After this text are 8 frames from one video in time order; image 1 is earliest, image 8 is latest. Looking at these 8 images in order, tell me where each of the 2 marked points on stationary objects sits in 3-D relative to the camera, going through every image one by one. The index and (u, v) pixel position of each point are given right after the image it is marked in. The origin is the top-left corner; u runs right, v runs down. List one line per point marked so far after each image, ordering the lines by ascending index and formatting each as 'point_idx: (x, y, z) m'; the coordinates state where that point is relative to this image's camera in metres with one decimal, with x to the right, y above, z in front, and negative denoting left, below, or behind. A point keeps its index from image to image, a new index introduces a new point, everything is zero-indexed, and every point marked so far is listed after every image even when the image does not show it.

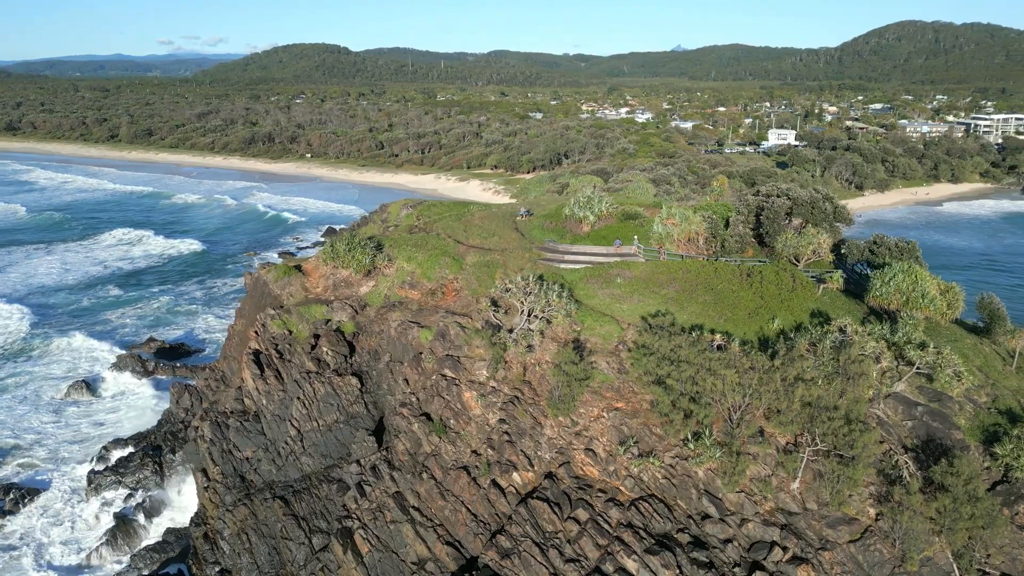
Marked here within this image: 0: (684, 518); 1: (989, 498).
0: (+4.5, -6.2, +19.5) m
1: (+12.2, -5.4, +18.5) m
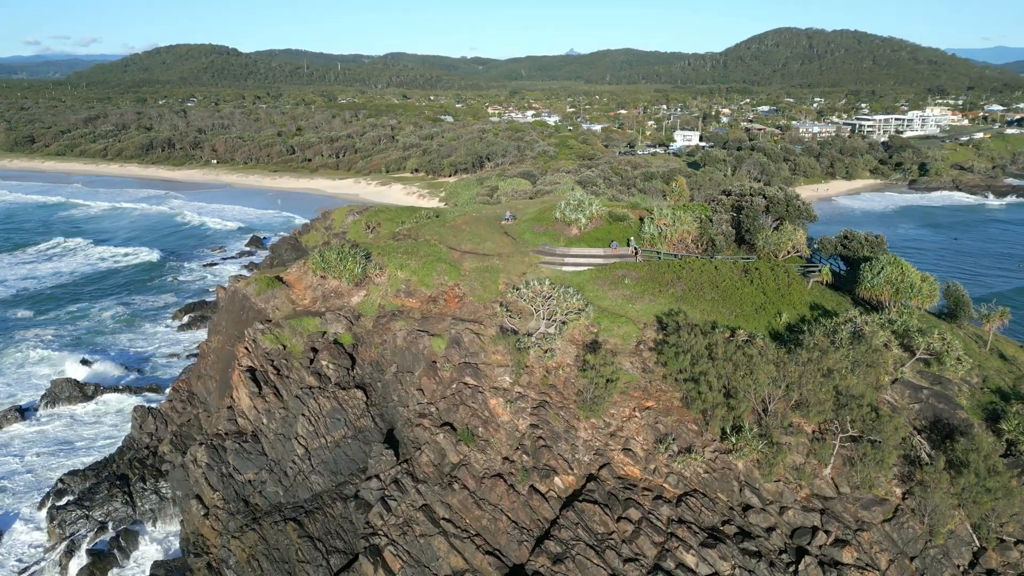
0: (+5.9, -6.1, +20.1) m
1: (+13.6, -5.0, +20.0) m
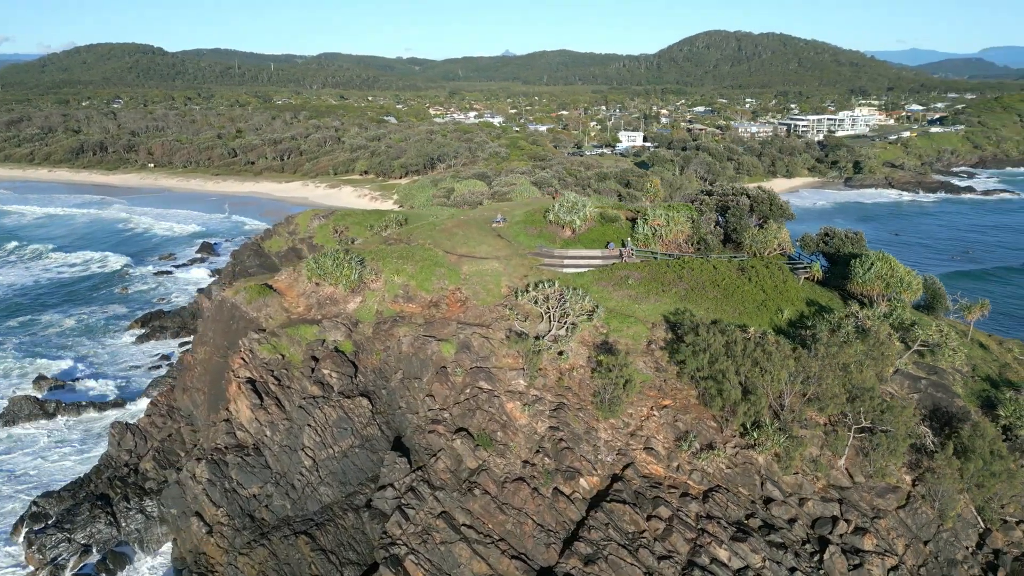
0: (+6.7, -6.1, +20.5) m
1: (+14.3, -4.9, +21.0) m
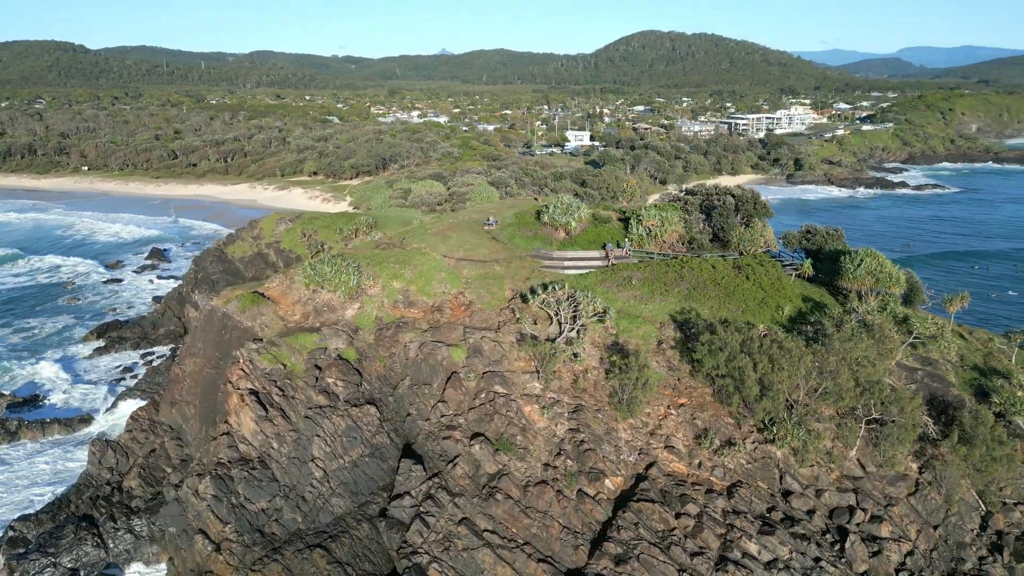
0: (+7.5, -6.1, +21.1) m
1: (+15.0, -4.7, +22.1) m
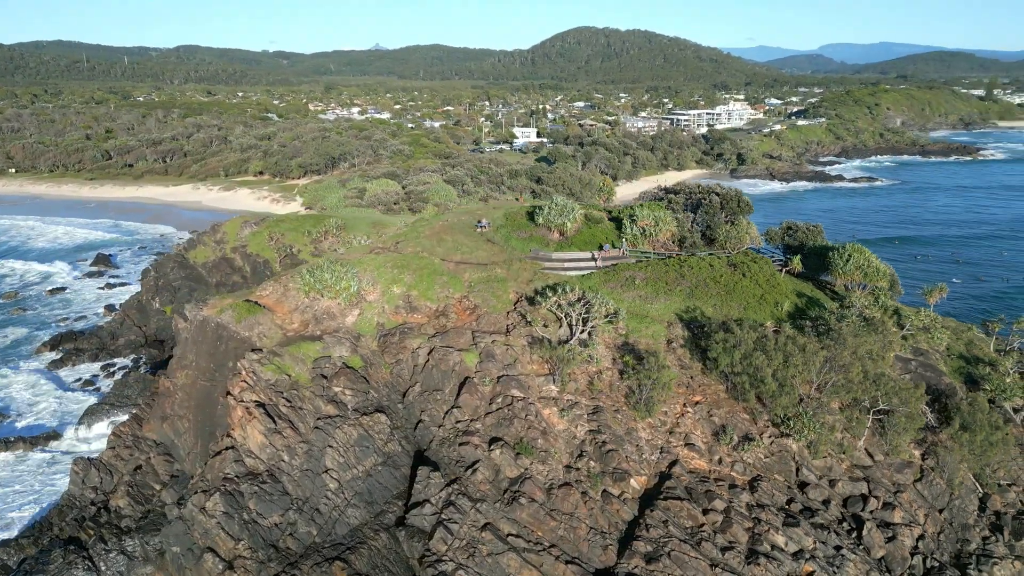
0: (+8.3, -6.0, +21.7) m
1: (+15.7, -4.4, +23.4) m
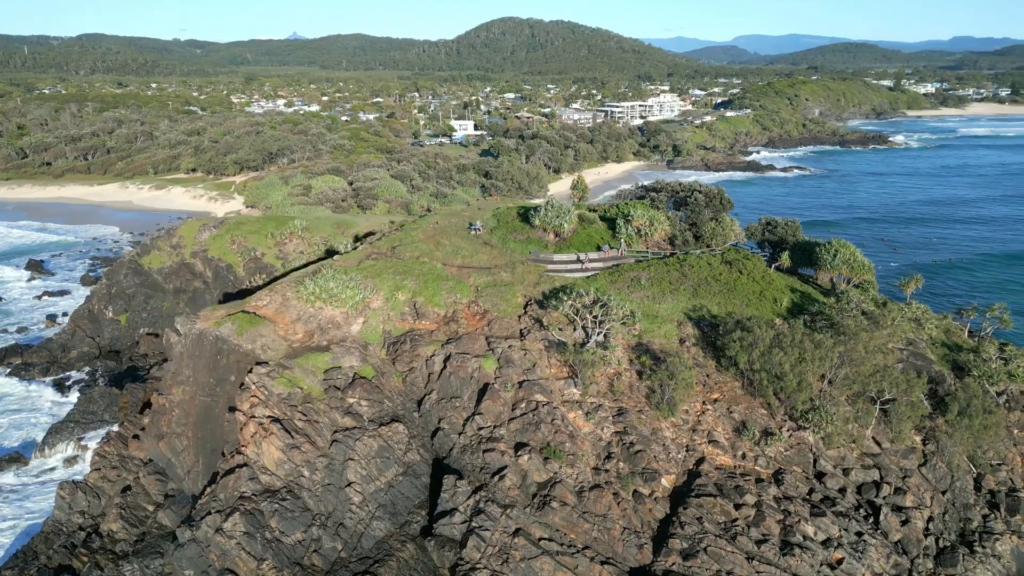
0: (+9.3, -6.0, +22.6) m
1: (+16.4, -4.2, +25.0) m
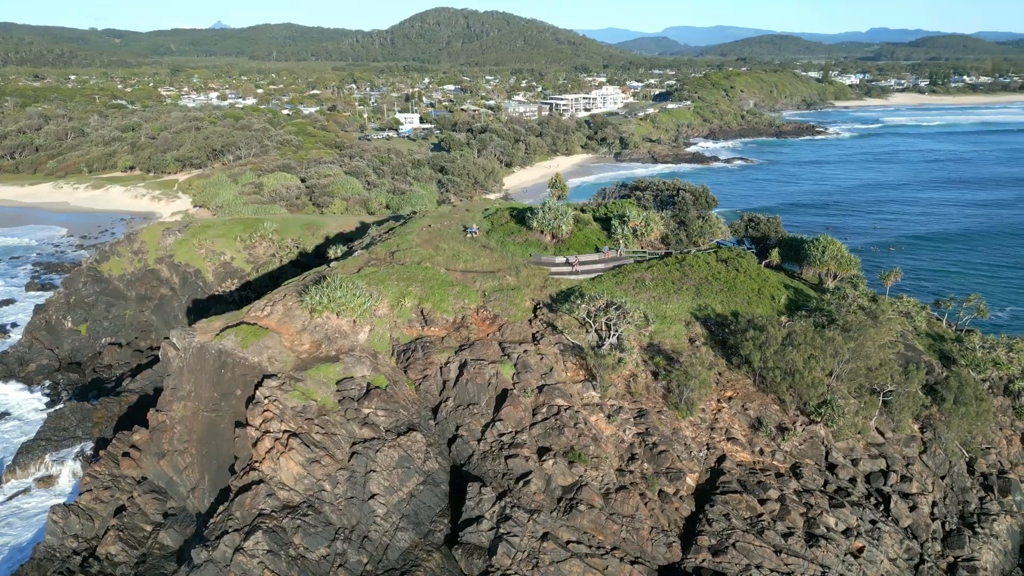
0: (+10.1, -6.0, +23.5) m
1: (+17.0, -4.0, +26.4) m
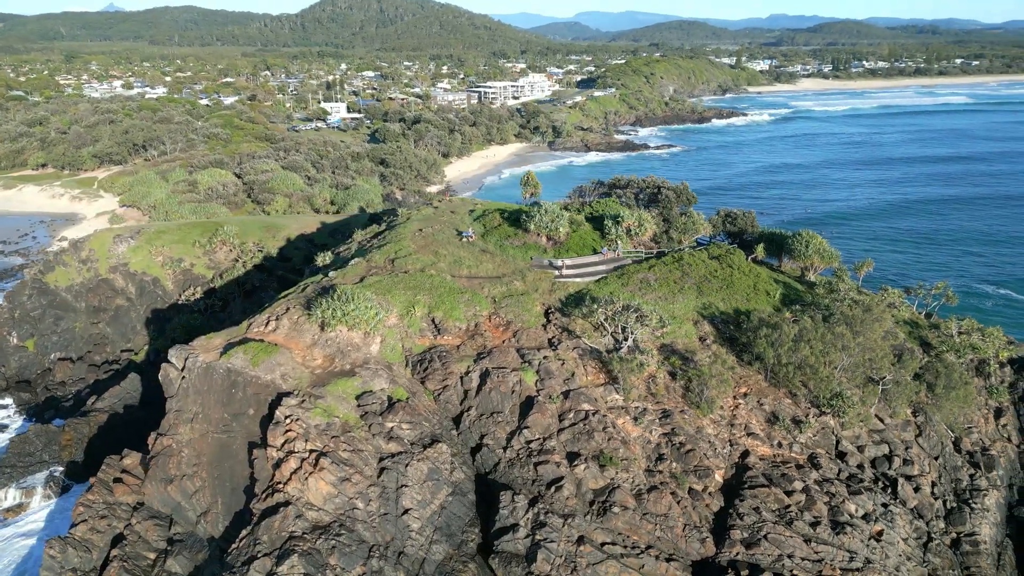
0: (+11.0, -5.9, +24.8) m
1: (+17.6, -3.6, +28.3) m
